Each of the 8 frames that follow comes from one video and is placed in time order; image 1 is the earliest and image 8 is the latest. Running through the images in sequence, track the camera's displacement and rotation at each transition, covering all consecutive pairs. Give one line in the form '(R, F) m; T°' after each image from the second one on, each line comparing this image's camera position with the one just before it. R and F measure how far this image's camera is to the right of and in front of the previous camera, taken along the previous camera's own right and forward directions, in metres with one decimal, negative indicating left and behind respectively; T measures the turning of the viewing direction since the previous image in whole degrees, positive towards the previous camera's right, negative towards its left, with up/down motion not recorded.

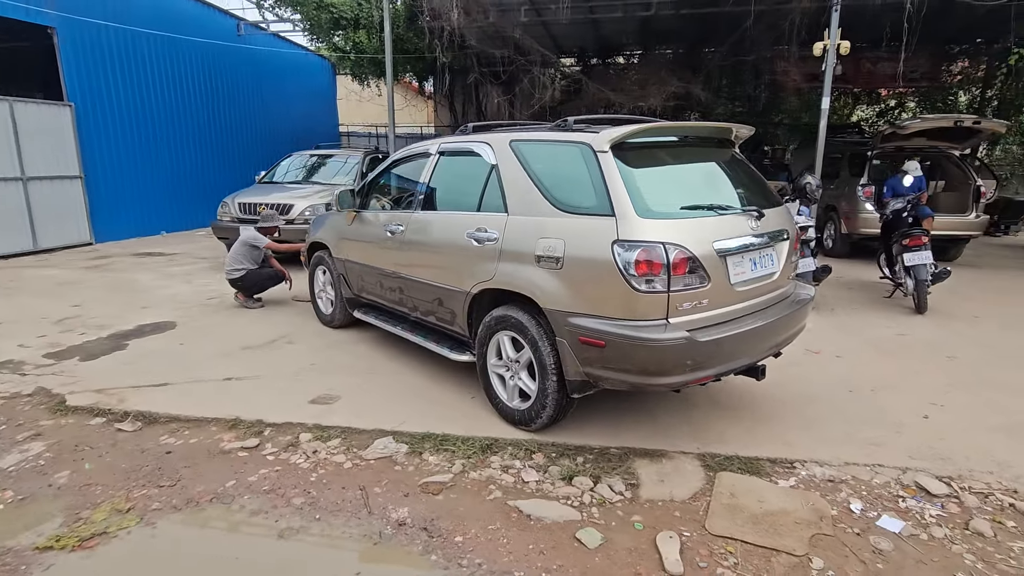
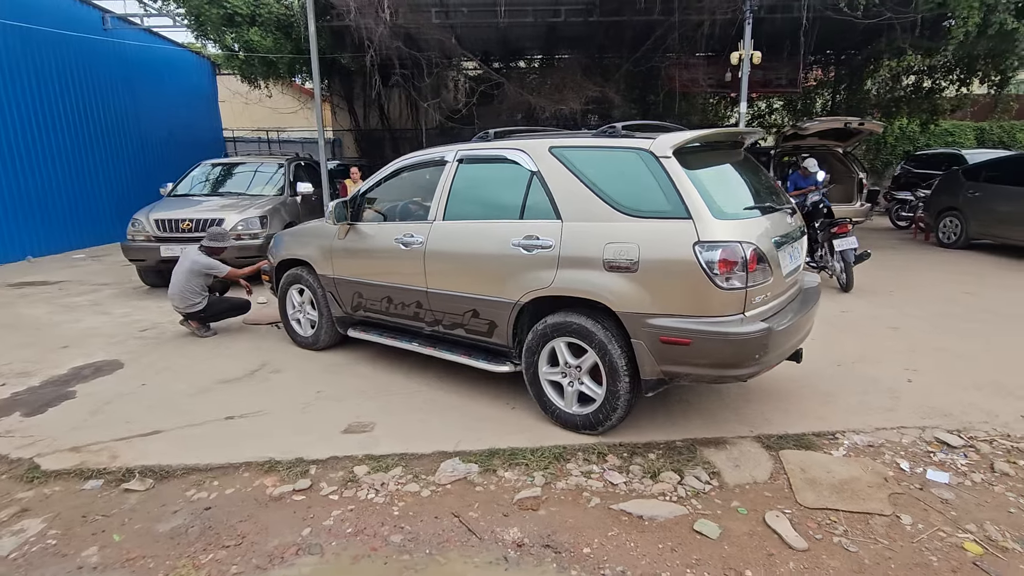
(-1.0, +0.1) m; +12°
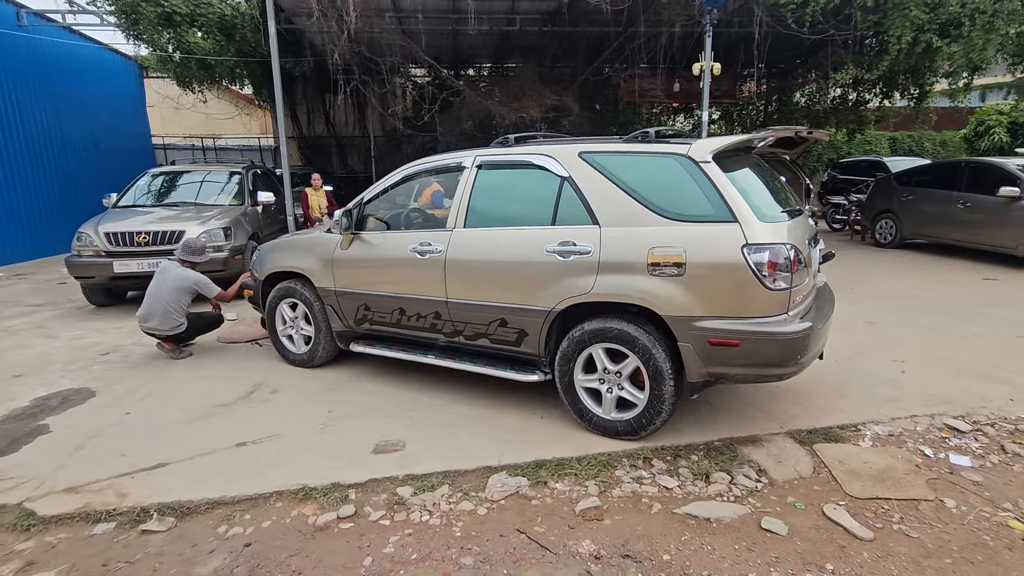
(-0.6, +0.1) m; +7°
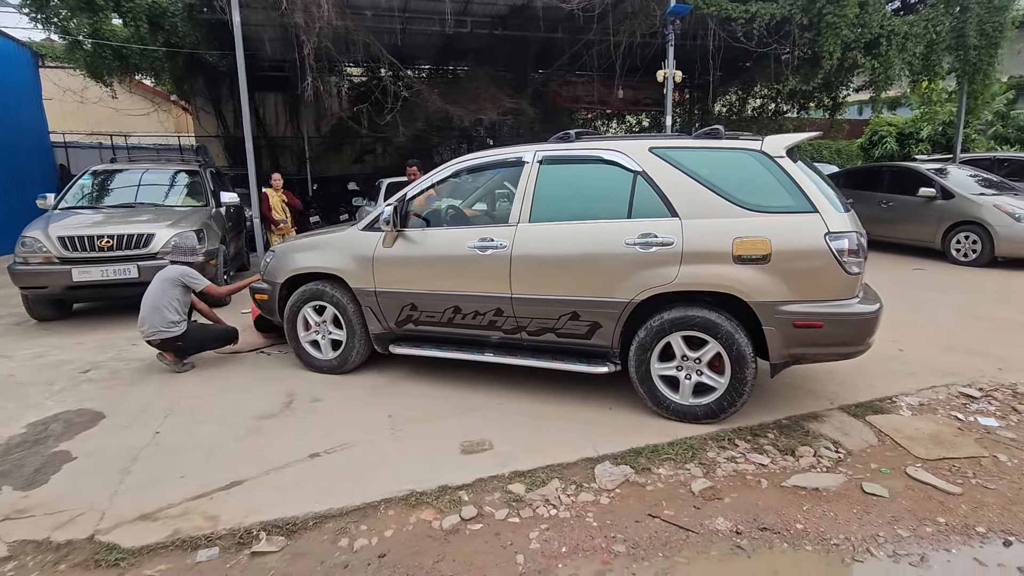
(-1.0, +0.1) m; +9°
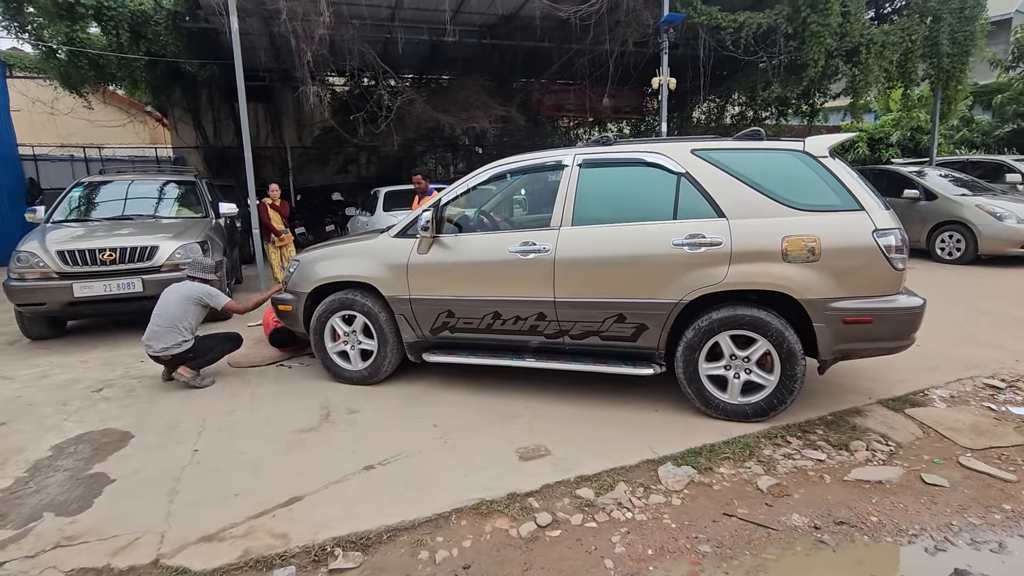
(-0.5, 0.0) m; +3°
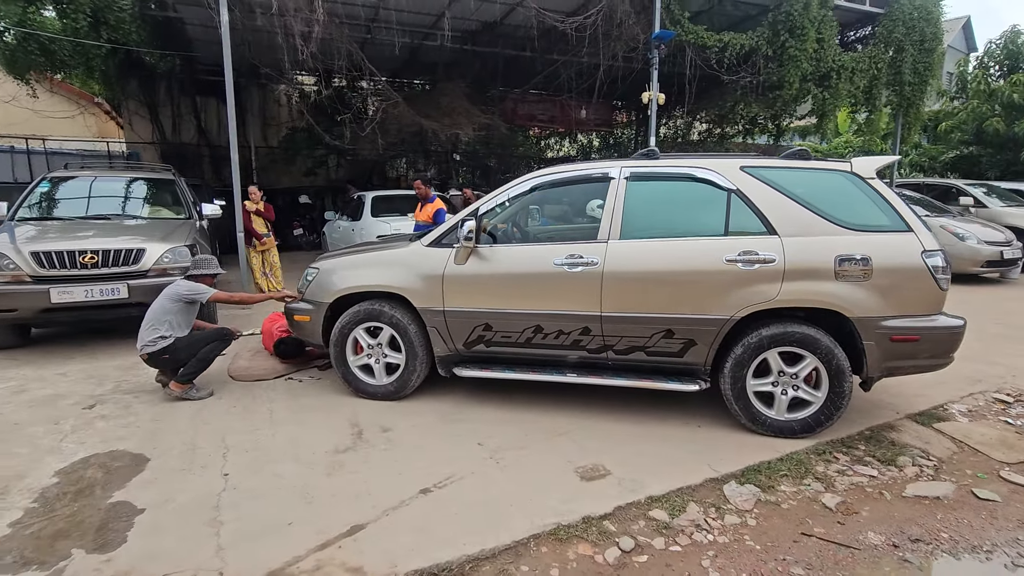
(-0.6, +0.1) m; +5°
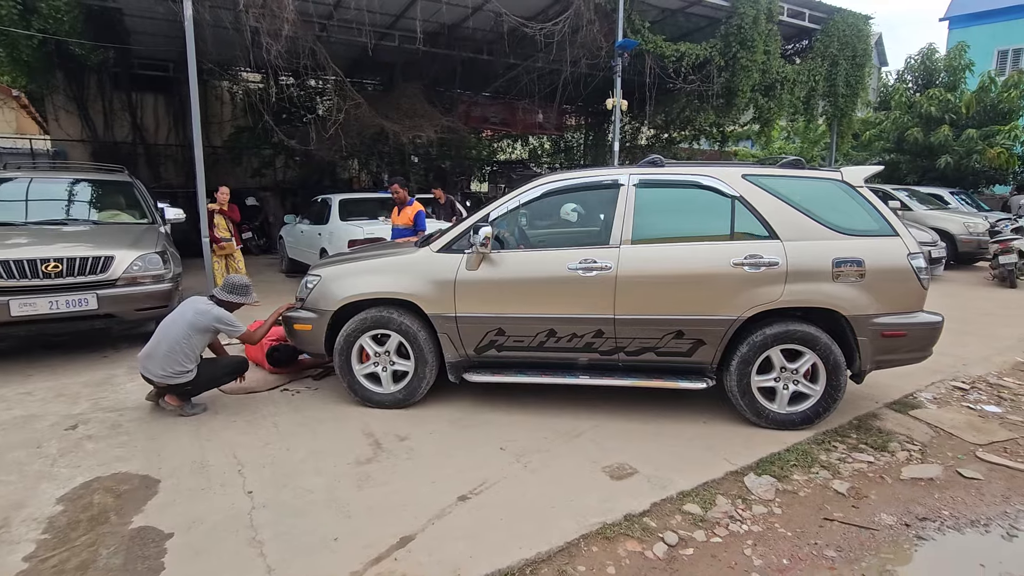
(-0.5, 0.0) m; +6°
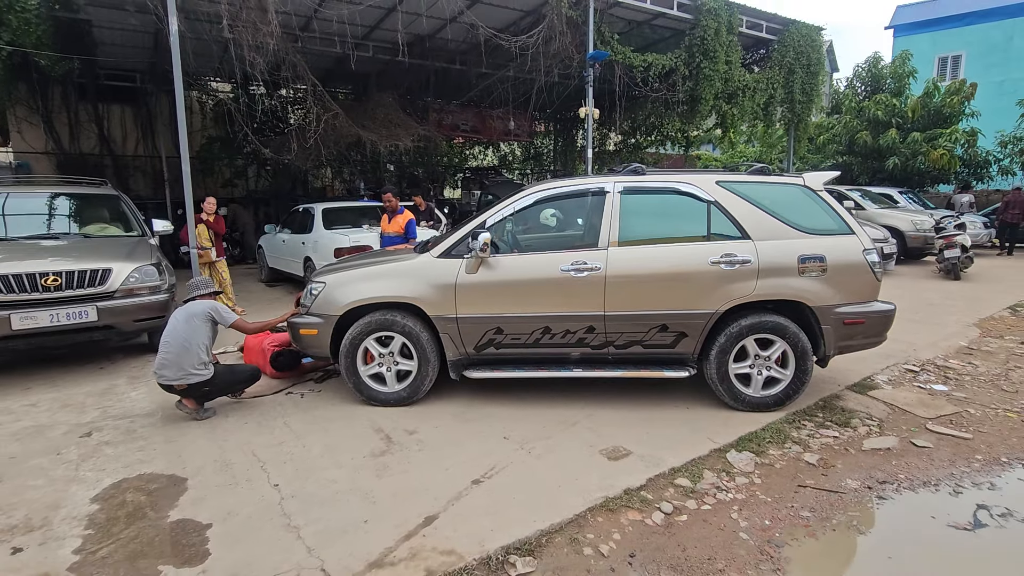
(-0.2, -0.3) m; +3°
